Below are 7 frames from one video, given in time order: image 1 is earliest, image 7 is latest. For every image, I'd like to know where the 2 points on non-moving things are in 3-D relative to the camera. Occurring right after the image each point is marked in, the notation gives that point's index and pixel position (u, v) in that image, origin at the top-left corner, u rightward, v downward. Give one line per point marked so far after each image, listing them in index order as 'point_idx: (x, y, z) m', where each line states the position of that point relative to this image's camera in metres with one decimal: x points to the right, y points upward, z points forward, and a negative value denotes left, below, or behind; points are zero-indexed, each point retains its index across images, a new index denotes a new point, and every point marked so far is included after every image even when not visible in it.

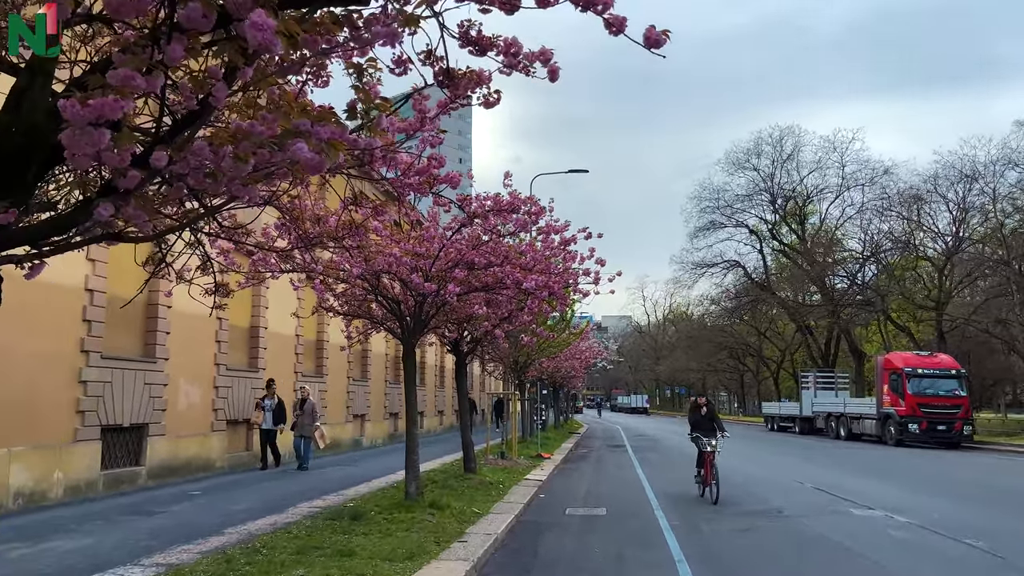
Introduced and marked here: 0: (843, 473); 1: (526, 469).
0: (+7.9, -4.5, +19.4) m
1: (+0.3, -4.1, +18.2) m
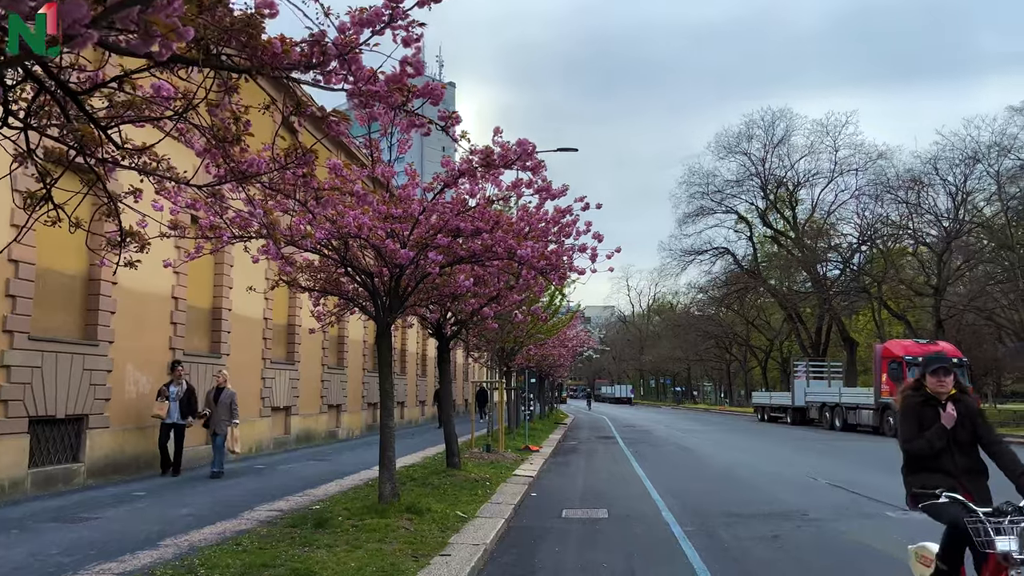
0: (+7.6, -4.0, +18.1) m
1: (0.0, -3.6, +16.7) m
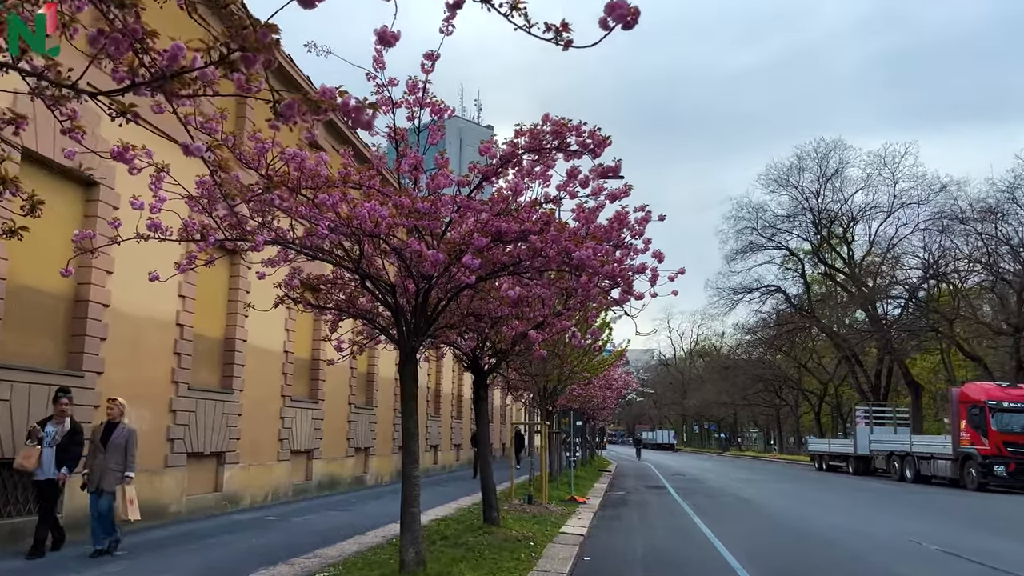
0: (+8.5, -4.7, +15.7) m
1: (+0.9, -4.2, +14.7) m
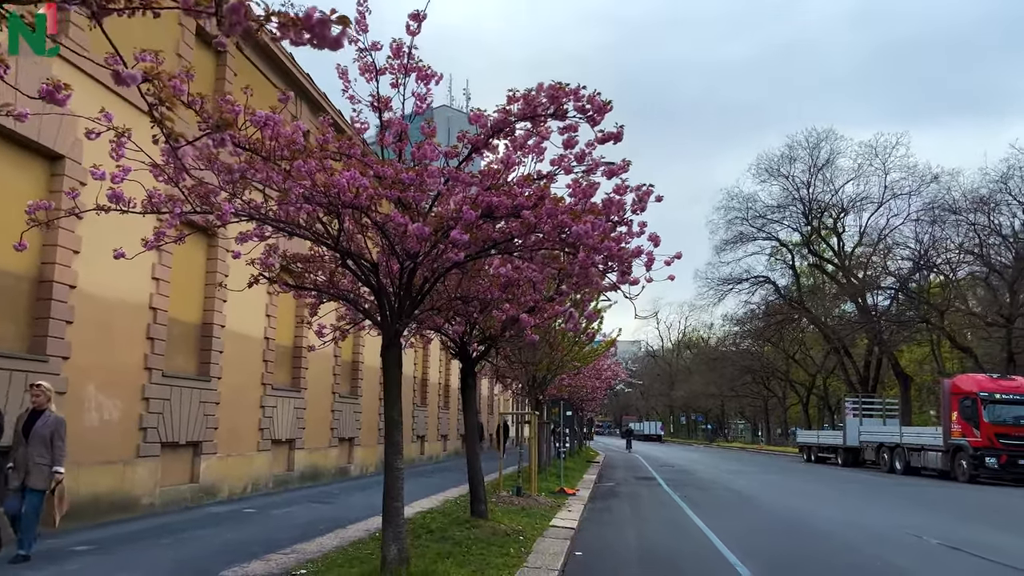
0: (+8.3, -4.4, +15.3) m
1: (+0.7, -3.9, +14.2) m
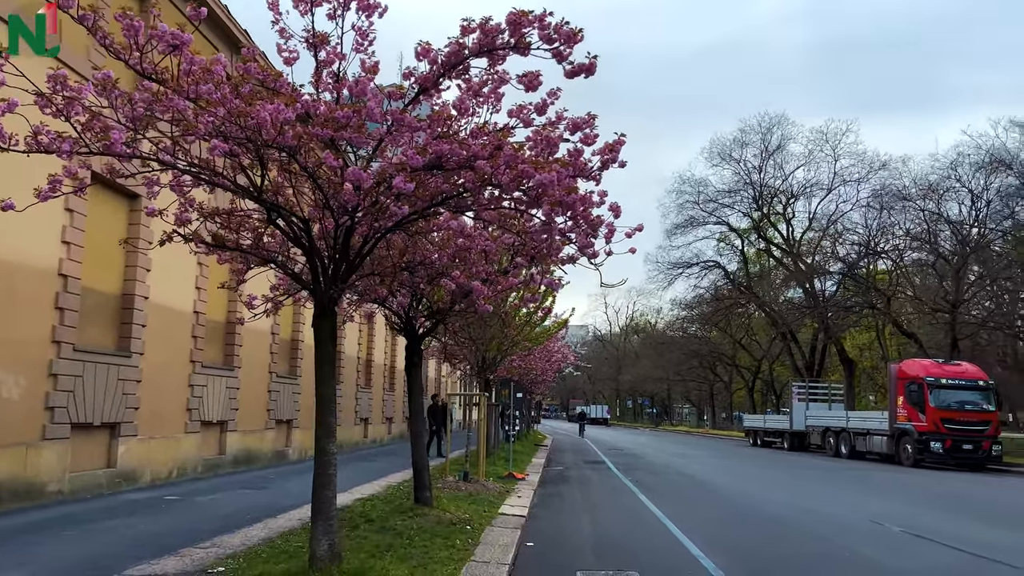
0: (+7.3, -4.1, +15.1) m
1: (-0.2, -3.5, +13.4) m
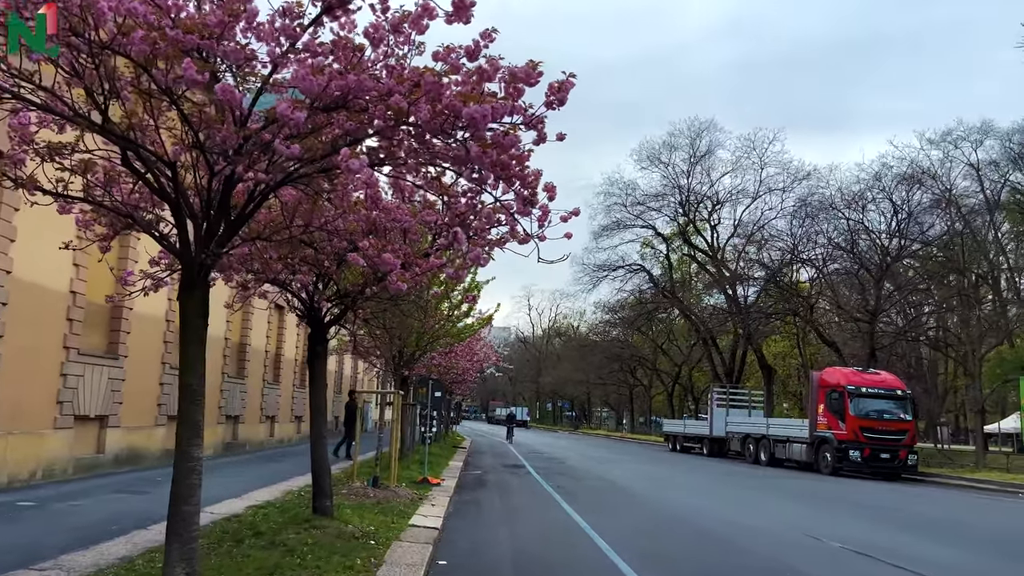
0: (+5.8, -4.1, +14.5) m
1: (-1.5, -3.3, +12.2) m
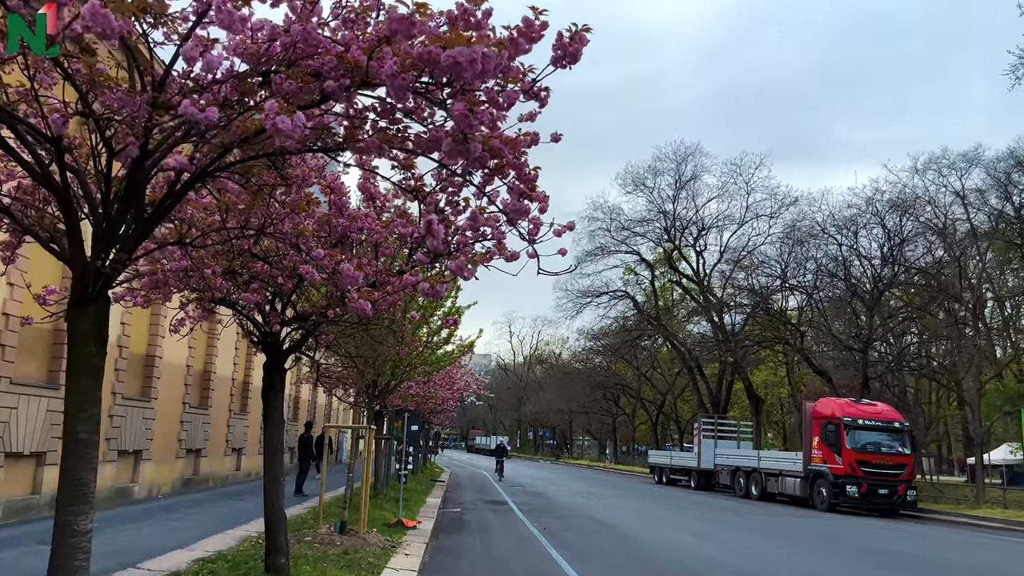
0: (+5.5, -4.6, +13.3) m
1: (-1.8, -3.6, +10.8) m
